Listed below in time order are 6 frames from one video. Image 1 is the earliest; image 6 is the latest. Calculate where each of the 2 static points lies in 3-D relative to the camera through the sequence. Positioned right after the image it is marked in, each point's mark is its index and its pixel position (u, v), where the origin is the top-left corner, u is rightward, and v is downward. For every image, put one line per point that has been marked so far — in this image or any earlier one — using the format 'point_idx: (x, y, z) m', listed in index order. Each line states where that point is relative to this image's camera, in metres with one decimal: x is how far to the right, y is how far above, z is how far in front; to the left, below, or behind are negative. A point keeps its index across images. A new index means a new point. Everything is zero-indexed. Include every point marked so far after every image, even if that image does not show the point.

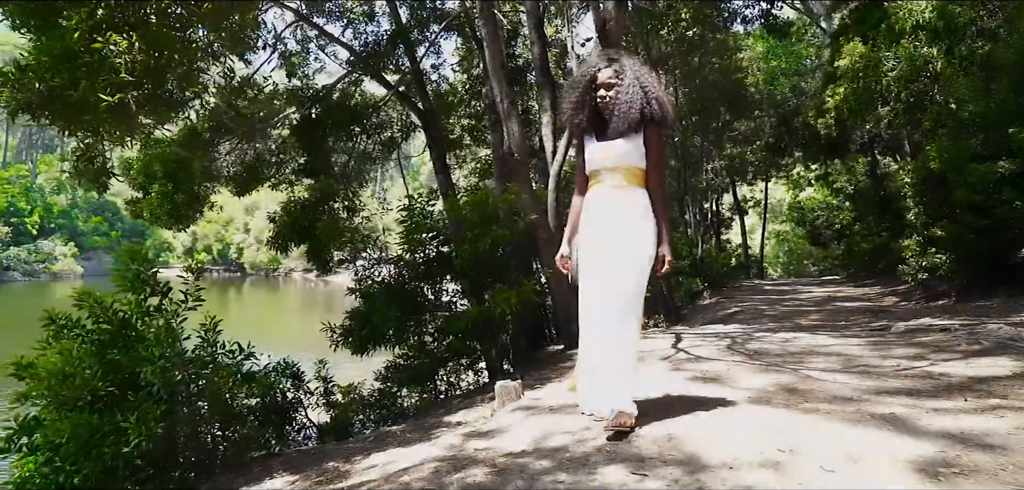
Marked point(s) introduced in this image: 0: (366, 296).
0: (-1.4, -0.5, +7.3) m
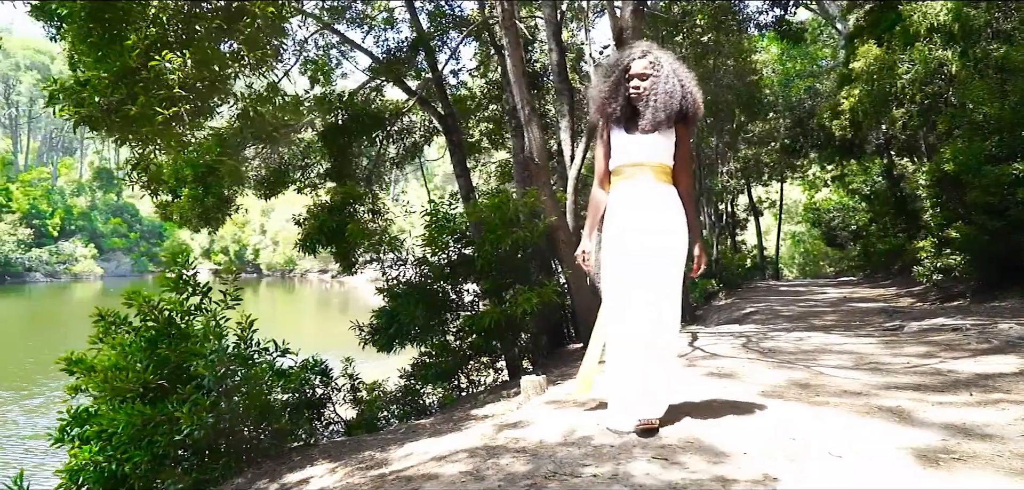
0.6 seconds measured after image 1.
0: (-1.2, -0.5, +7.6) m
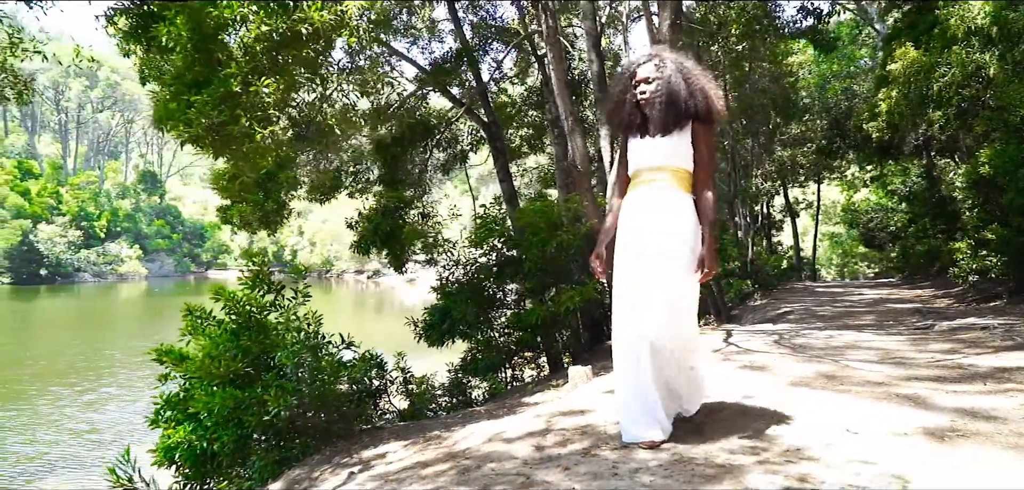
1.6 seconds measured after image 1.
0: (-0.8, -0.5, +8.1) m
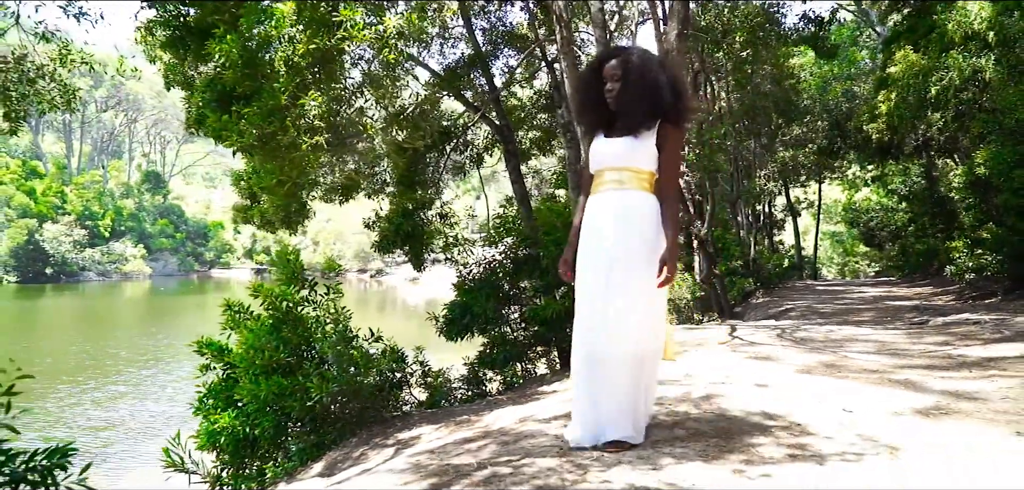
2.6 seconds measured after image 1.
0: (-0.6, -0.5, +8.5) m
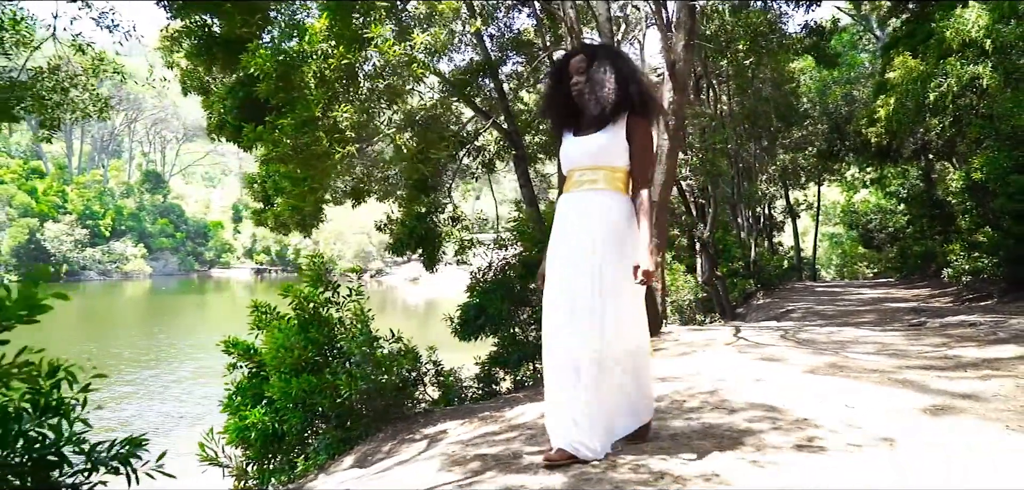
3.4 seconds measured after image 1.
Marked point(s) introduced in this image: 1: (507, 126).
0: (-0.4, -0.6, +8.8) m
1: (-0.1, +1.7, +10.6) m
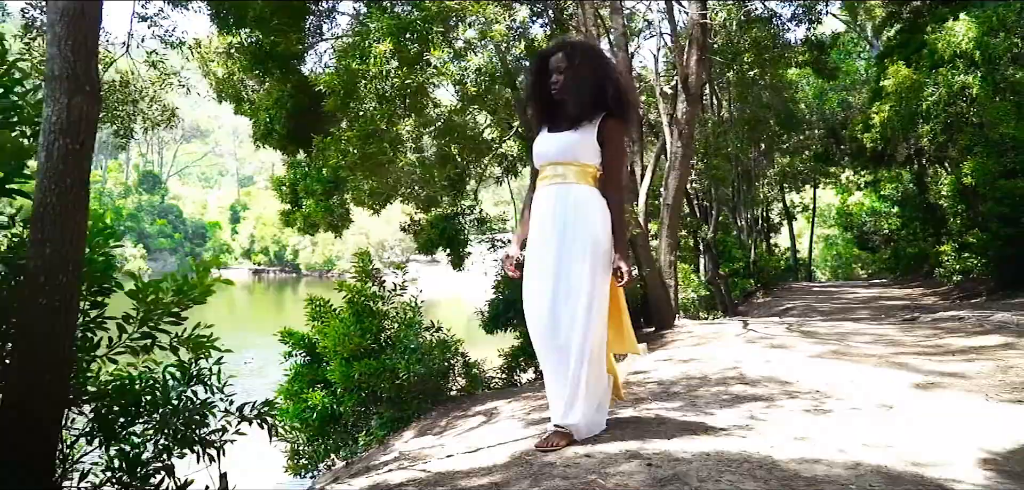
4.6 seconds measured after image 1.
0: (-0.1, -0.6, +9.4) m
1: (+0.2, +1.7, +11.3) m
